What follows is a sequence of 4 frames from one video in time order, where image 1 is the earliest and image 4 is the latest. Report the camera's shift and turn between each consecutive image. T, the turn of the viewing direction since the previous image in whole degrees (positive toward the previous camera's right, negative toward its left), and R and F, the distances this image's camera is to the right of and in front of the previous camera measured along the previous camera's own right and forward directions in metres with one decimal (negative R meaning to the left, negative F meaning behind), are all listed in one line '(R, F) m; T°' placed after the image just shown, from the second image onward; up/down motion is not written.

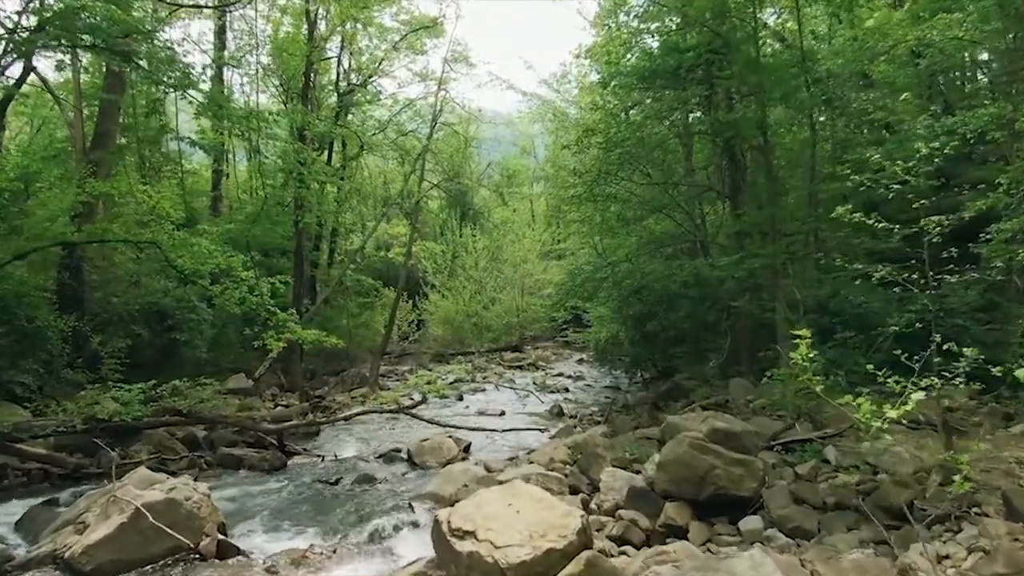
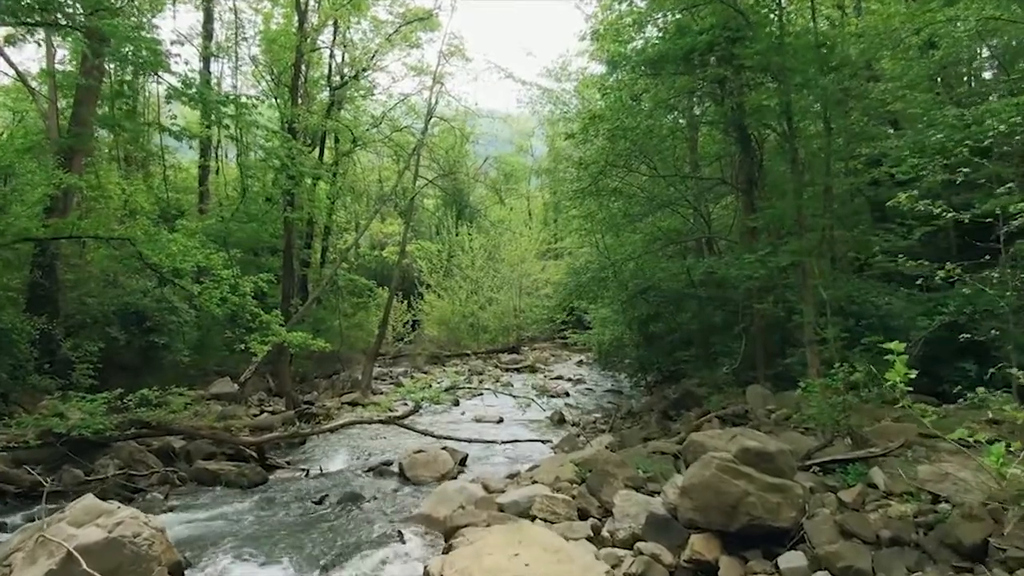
(-0.1, +0.9) m; 0°
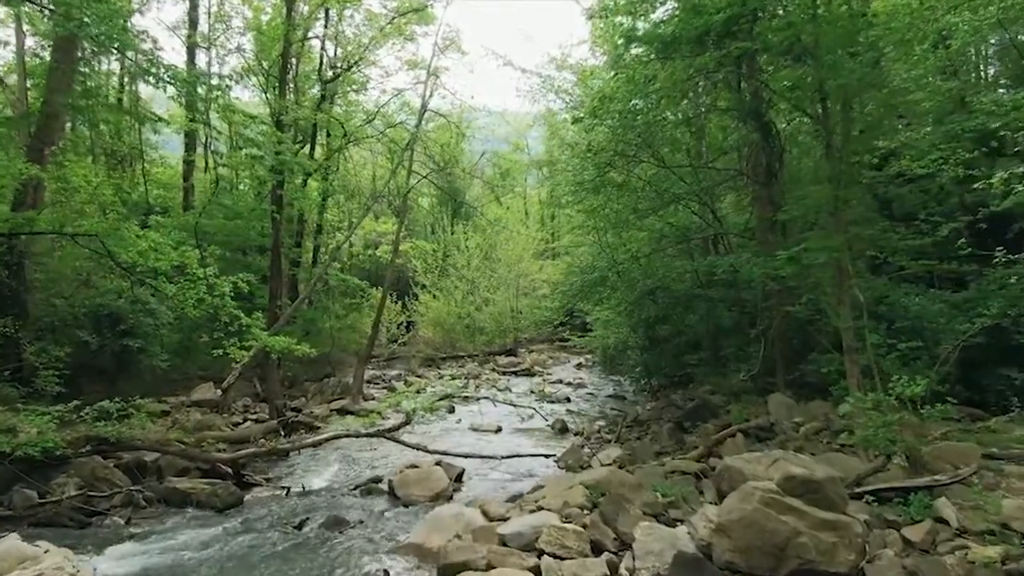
(-0.1, +0.9) m; 0°
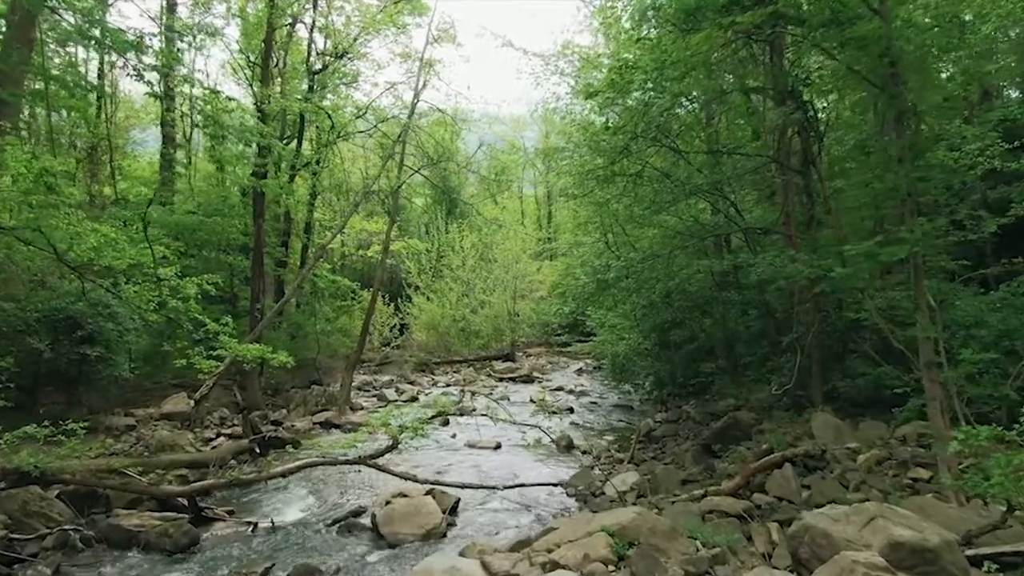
(-0.1, +1.3) m; 0°
